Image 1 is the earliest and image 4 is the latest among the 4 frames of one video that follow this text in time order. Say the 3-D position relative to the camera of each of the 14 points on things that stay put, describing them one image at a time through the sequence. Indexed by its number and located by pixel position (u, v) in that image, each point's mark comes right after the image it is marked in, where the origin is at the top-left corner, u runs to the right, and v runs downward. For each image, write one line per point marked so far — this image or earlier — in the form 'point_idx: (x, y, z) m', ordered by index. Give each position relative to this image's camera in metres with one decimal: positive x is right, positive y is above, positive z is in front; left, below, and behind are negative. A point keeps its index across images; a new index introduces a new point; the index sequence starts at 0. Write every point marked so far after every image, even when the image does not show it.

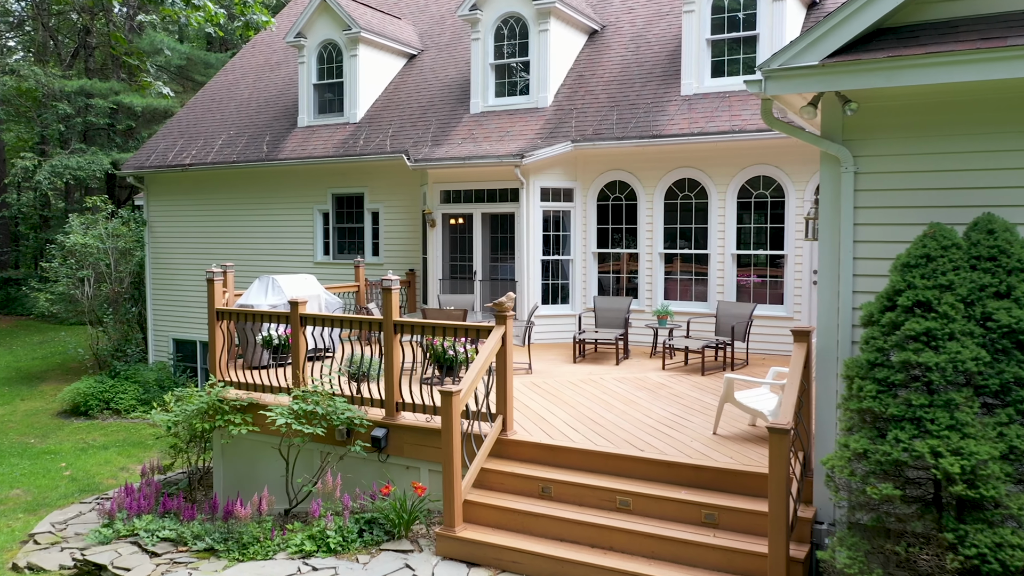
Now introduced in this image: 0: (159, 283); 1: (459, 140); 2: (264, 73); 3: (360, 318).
0: (-6.8, +0.1, +15.8) m
1: (-0.8, +2.2, +12.0) m
2: (-4.9, +4.2, +16.2) m
3: (-1.3, -0.3, +6.9) m
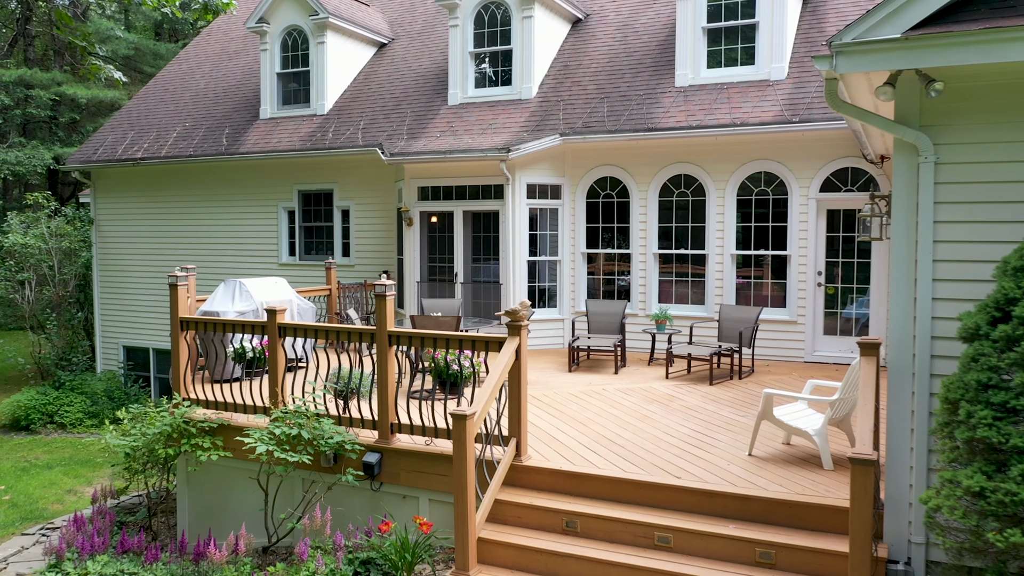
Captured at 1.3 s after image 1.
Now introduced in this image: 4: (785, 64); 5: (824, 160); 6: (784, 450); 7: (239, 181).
0: (-7.2, 0.0, +14.7) m
1: (-1.0, +2.1, +11.2) m
2: (-5.3, +4.1, +15.1) m
3: (-1.2, -0.3, +6.1) m
4: (+3.3, +2.7, +9.9) m
5: (+3.5, +1.5, +9.4) m
6: (+1.9, -1.1, +5.8) m
7: (-4.3, +1.7, +13.0) m
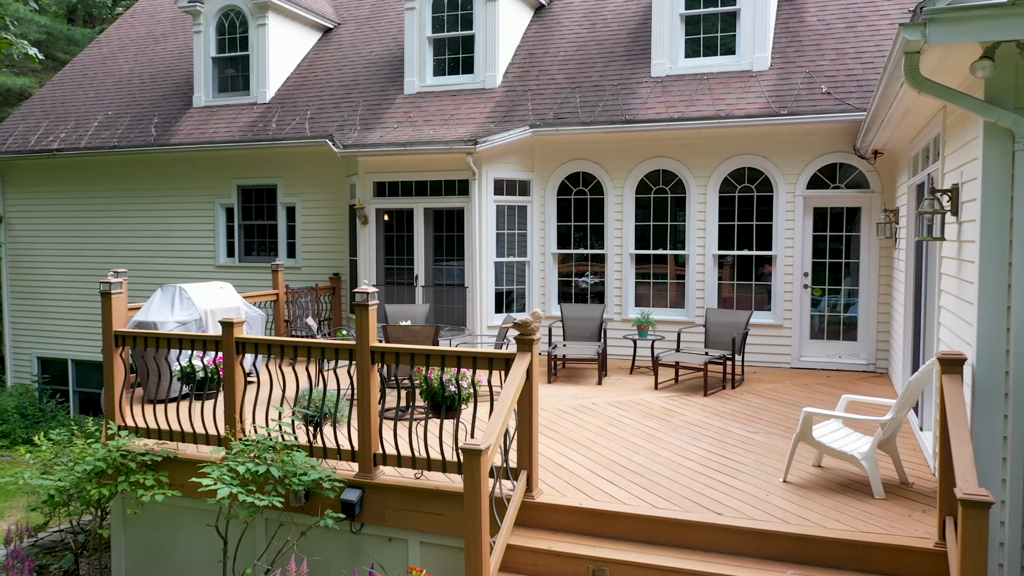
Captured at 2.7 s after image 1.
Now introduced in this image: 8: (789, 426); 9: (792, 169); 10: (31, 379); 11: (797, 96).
0: (-7.9, -0.1, +13.3) m
1: (-1.5, +2.1, +10.4) m
2: (-6.1, +4.1, +13.9) m
3: (-1.2, -0.3, +5.2) m
4: (+2.9, +2.7, +9.4) m
5: (+3.2, +1.4, +8.9) m
6: (+1.9, -1.2, +5.2) m
7: (-4.9, +1.6, +11.8) m
8: (+2.2, -1.1, +6.5) m
9: (+3.1, +1.3, +9.0) m
10: (-7.8, -1.5, +13.4) m
11: (+3.1, +2.1, +8.9) m
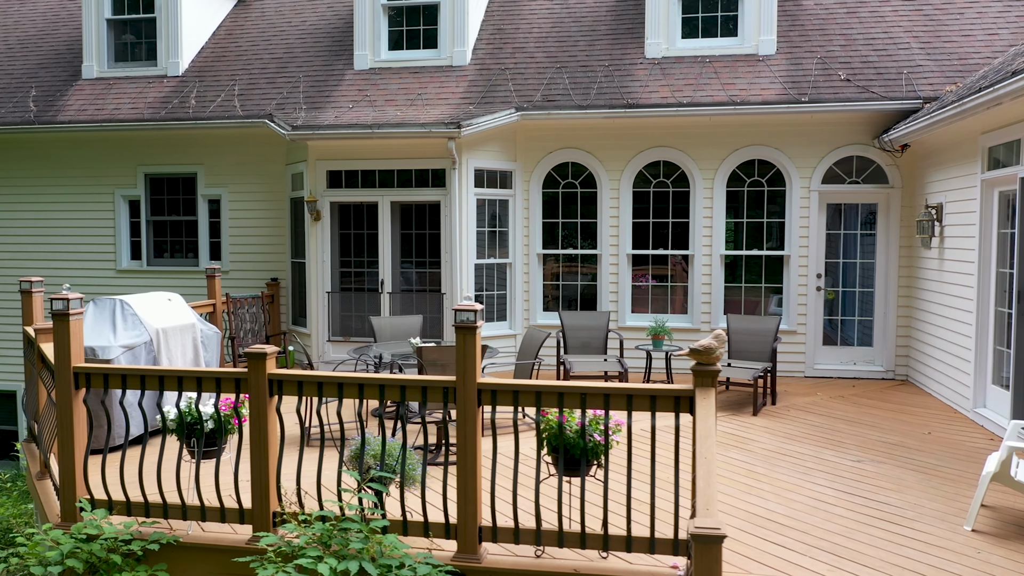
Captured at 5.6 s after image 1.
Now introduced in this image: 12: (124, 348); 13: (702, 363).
0: (-8.6, -0.2, +10.6) m
1: (-1.7, +2.0, +8.9) m
2: (-6.9, +3.9, +11.5) m
3: (-0.5, -0.4, +3.8) m
4: (+2.7, +2.6, +8.7) m
5: (+3.2, +1.4, +8.3) m
6: (+2.6, -1.2, +4.3) m
7: (-5.4, +1.5, +9.7) m
8: (+2.6, -1.1, +5.7) m
9: (+3.0, +1.3, +8.3) m
10: (-8.5, -1.6, +10.7) m
11: (+3.0, +2.0, +8.2) m
12: (-2.6, -0.4, +5.5) m
13: (+0.8, -0.3, +3.5) m
